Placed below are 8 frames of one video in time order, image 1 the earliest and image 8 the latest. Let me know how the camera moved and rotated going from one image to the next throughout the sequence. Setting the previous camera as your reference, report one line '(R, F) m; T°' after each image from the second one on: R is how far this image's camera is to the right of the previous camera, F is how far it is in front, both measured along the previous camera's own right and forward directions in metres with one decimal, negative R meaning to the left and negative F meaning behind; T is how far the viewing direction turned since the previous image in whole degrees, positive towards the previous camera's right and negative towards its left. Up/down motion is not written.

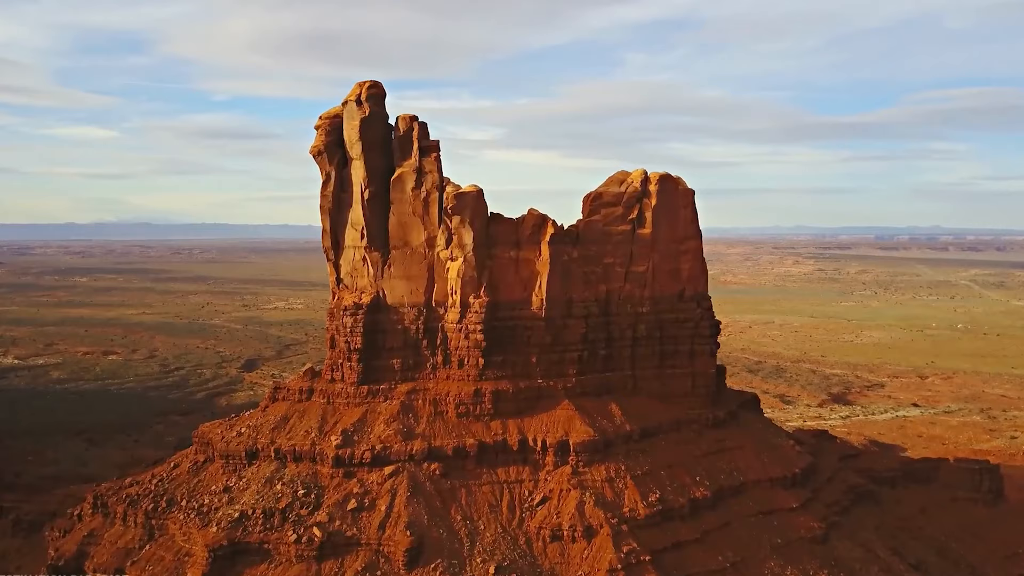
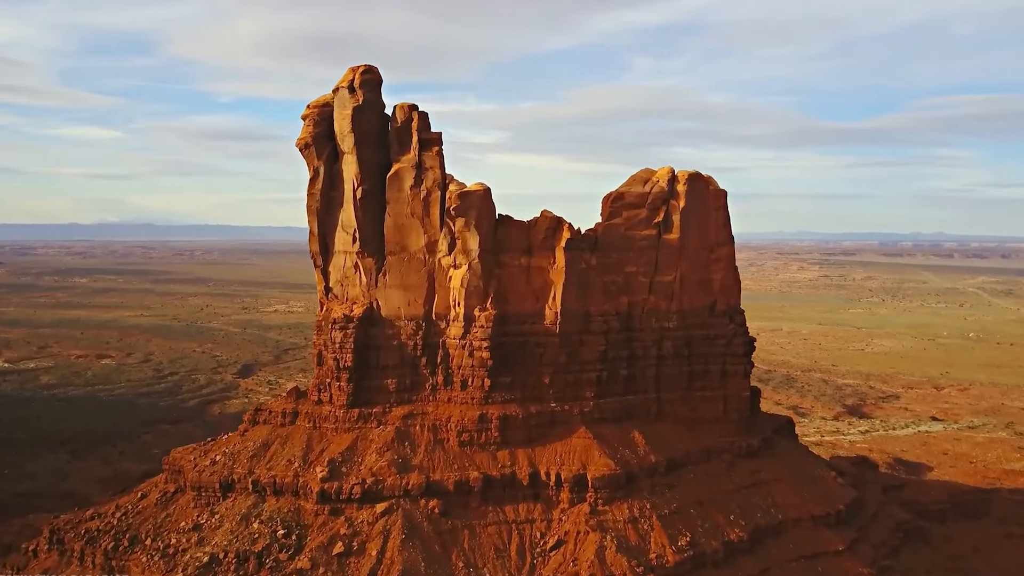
(-0.2, +2.6) m; 0°
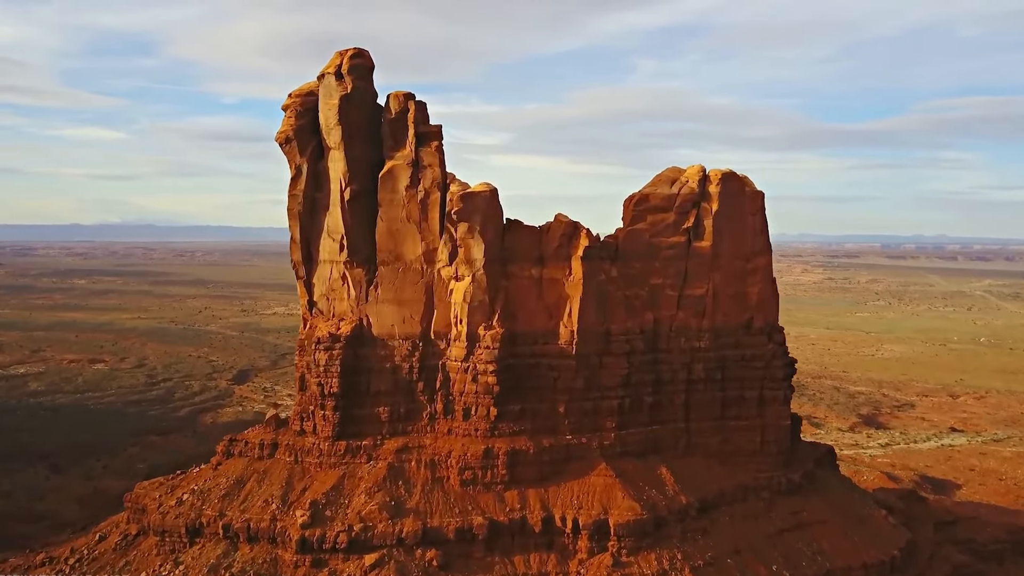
(-0.2, +2.5) m; 0°
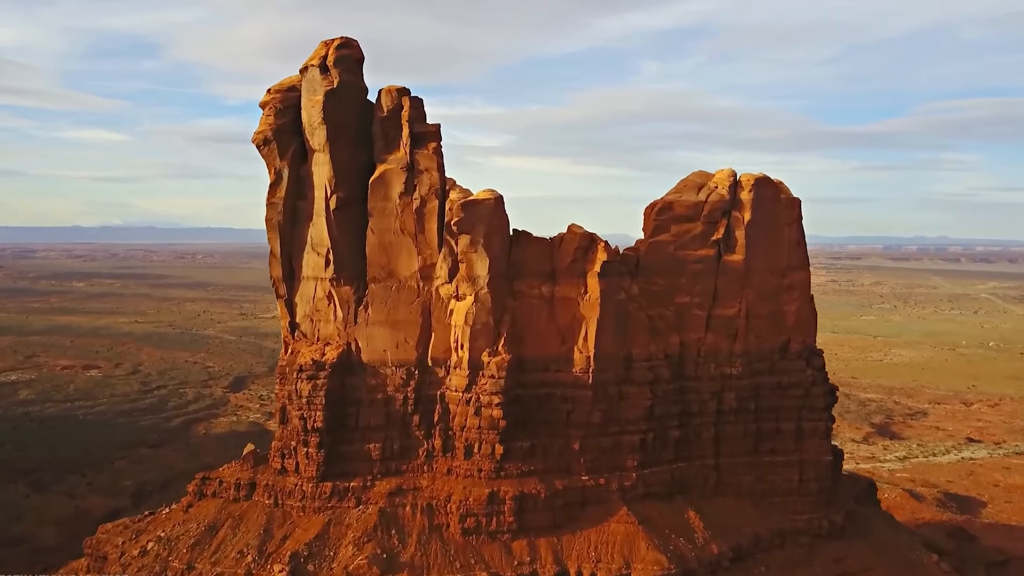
(-0.1, +2.0) m; 0°
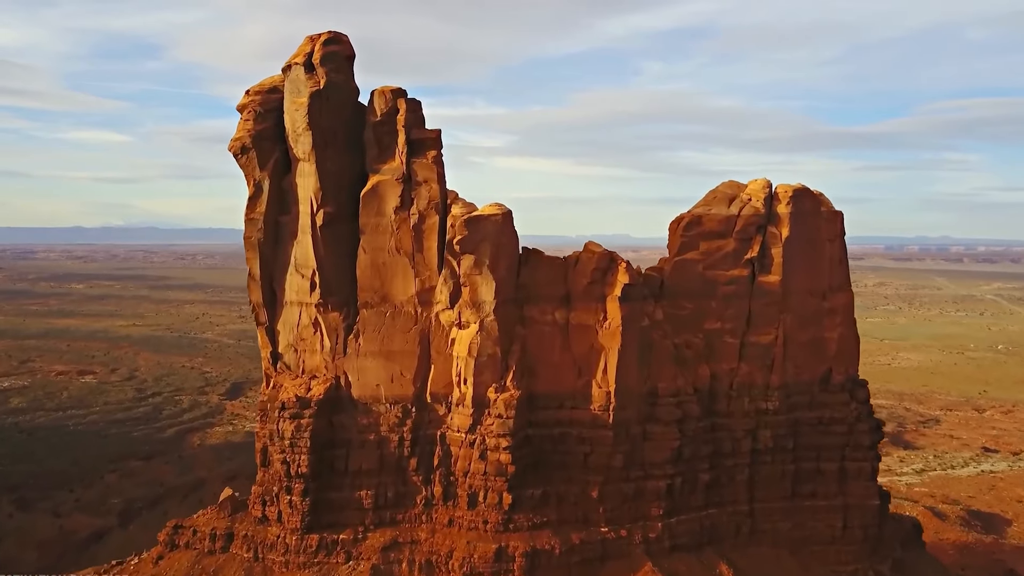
(-0.2, +1.8) m; 0°
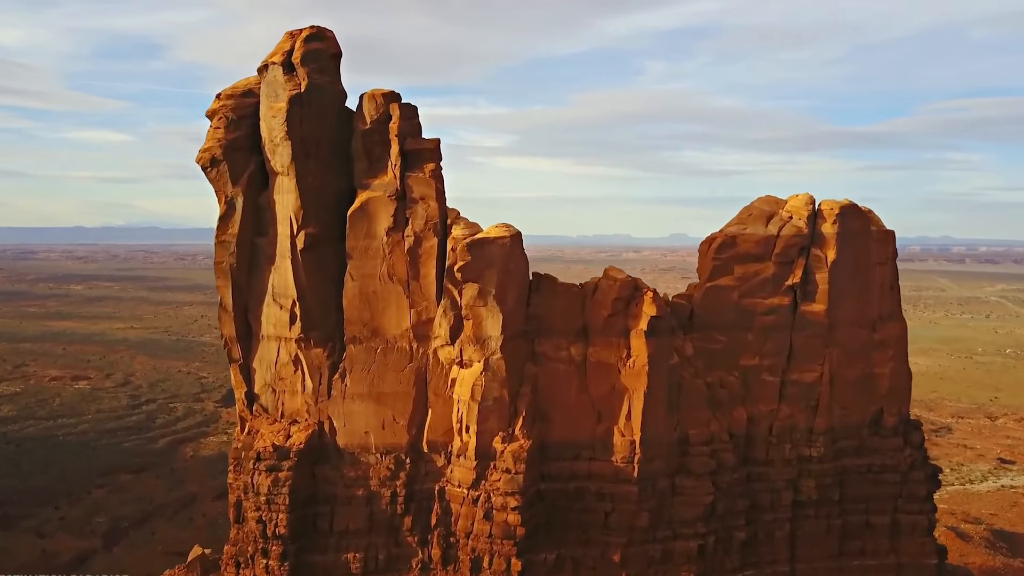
(-0.1, +1.8) m; 0°
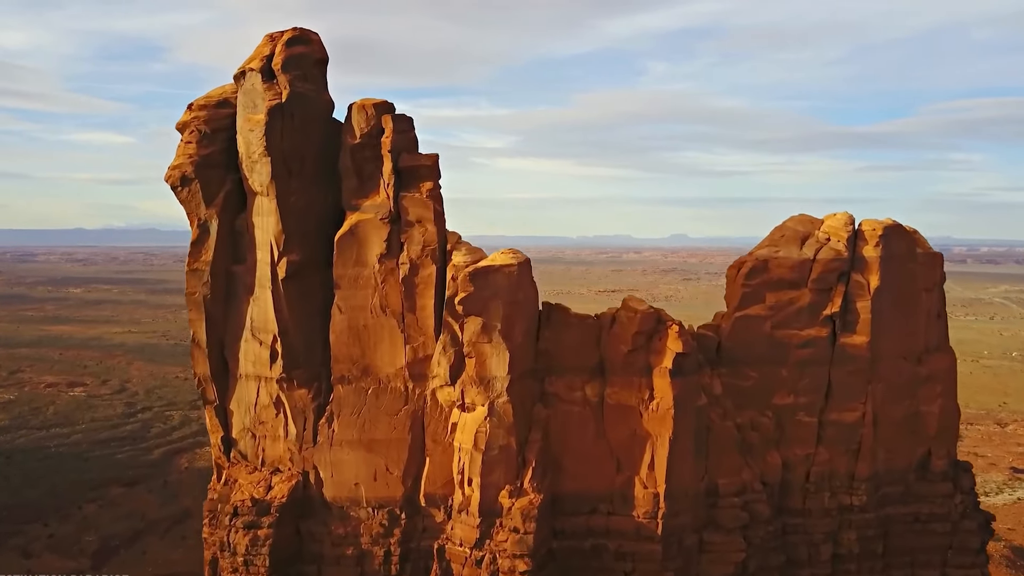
(-0.1, +1.3) m; 0°
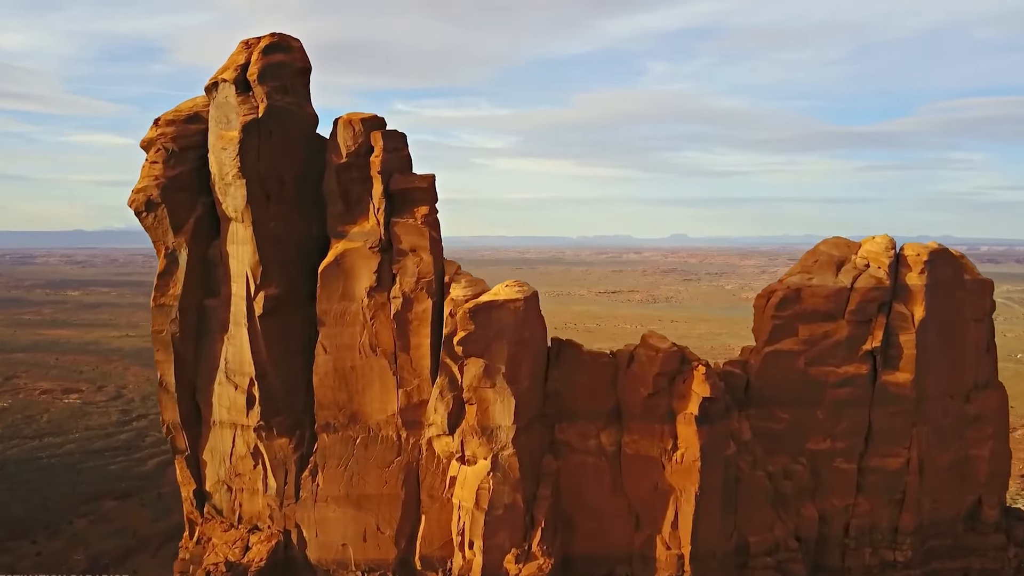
(-0.1, +1.1) m; 0°
